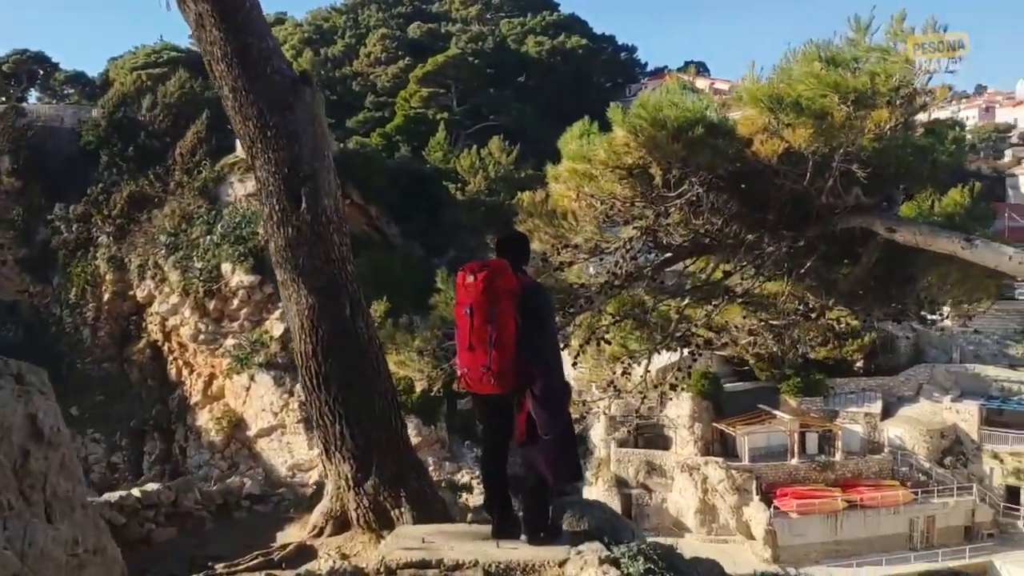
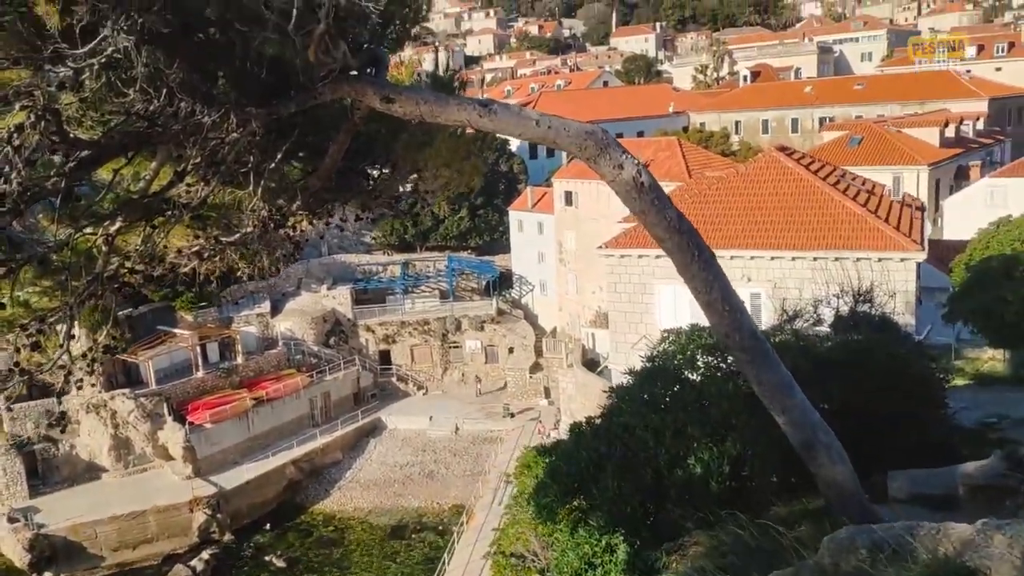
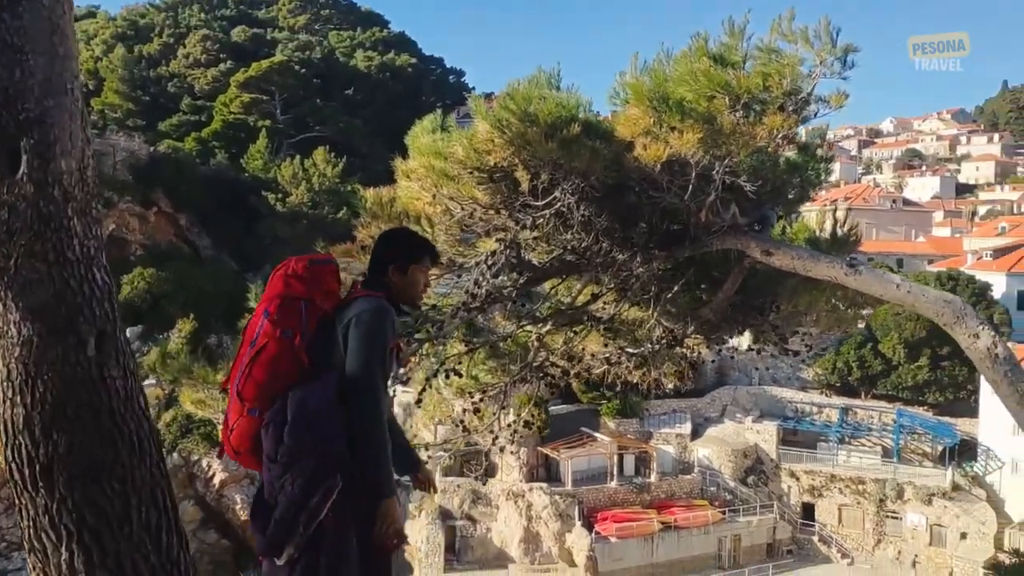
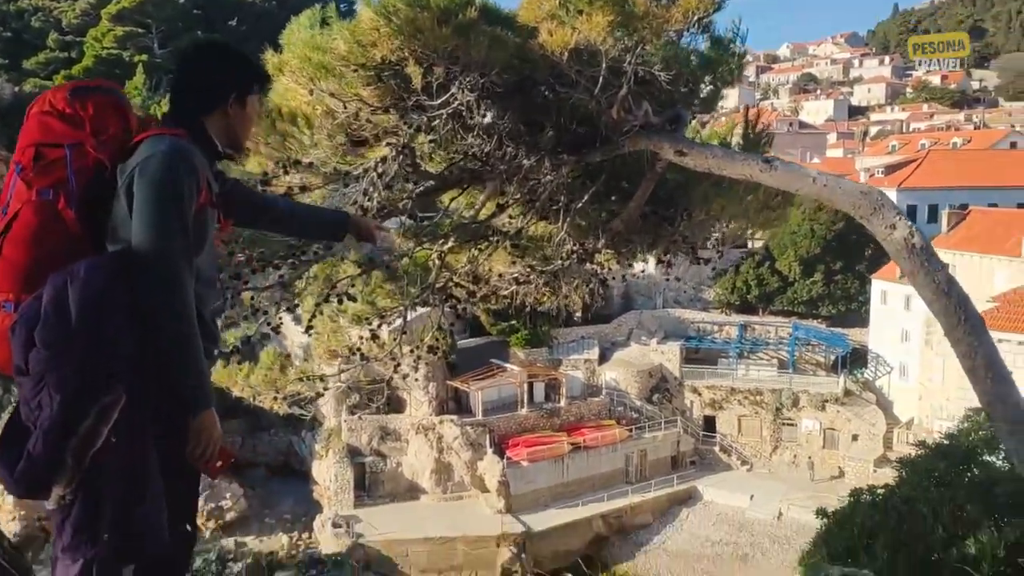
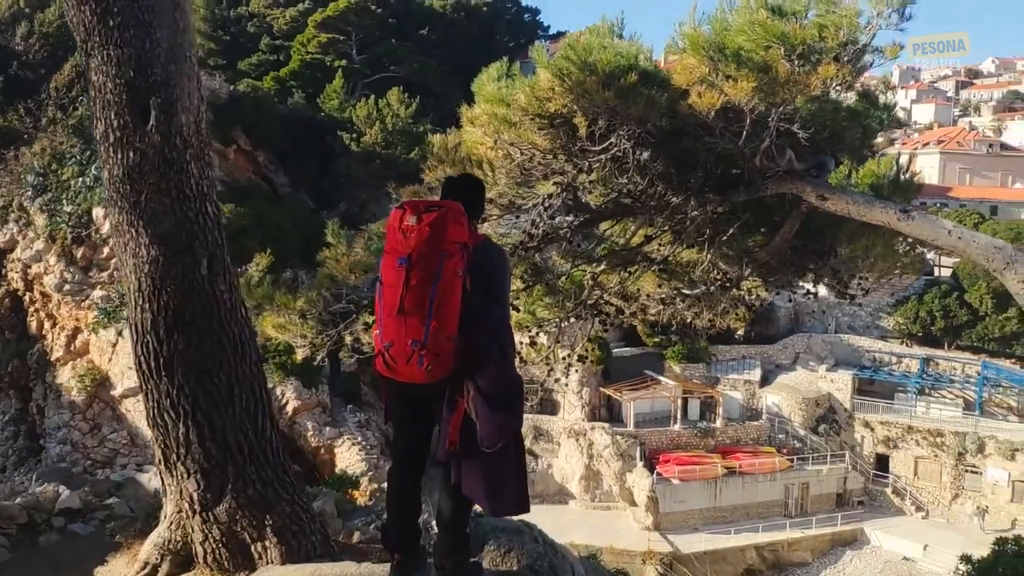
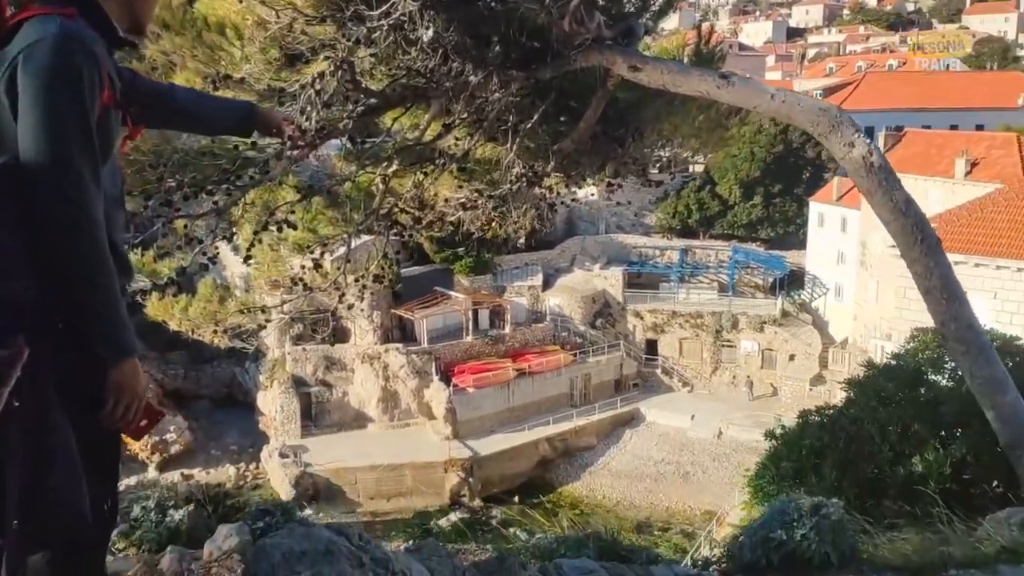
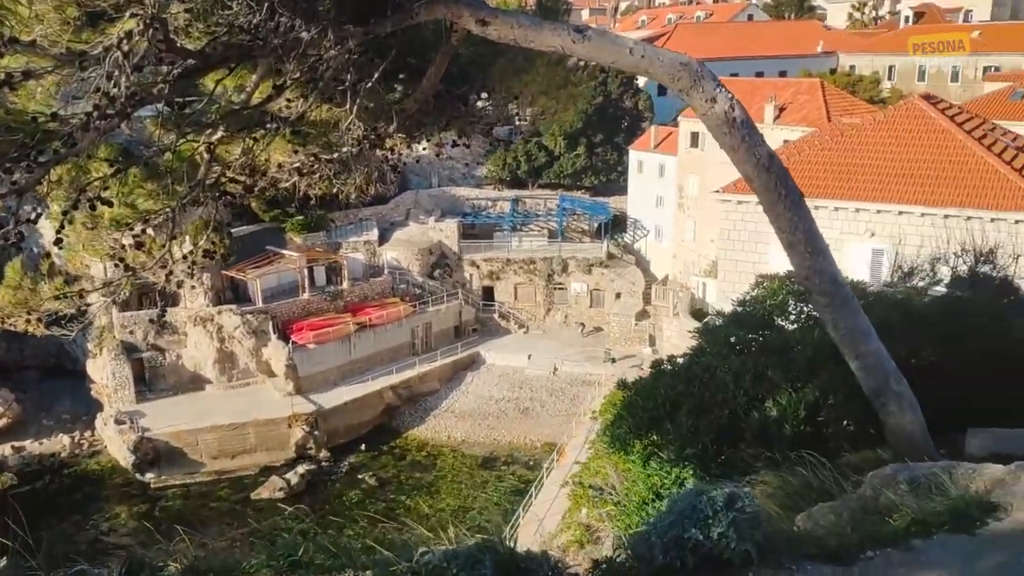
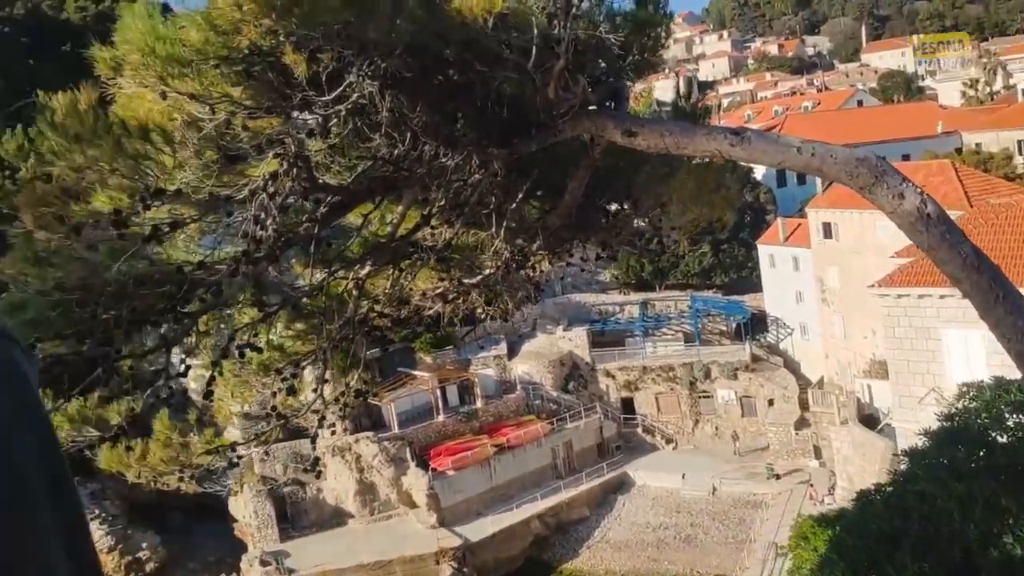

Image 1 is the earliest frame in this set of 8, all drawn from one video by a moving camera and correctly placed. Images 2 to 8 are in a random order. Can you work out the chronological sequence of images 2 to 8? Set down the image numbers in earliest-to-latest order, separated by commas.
5, 3, 4, 6, 7, 2, 8
